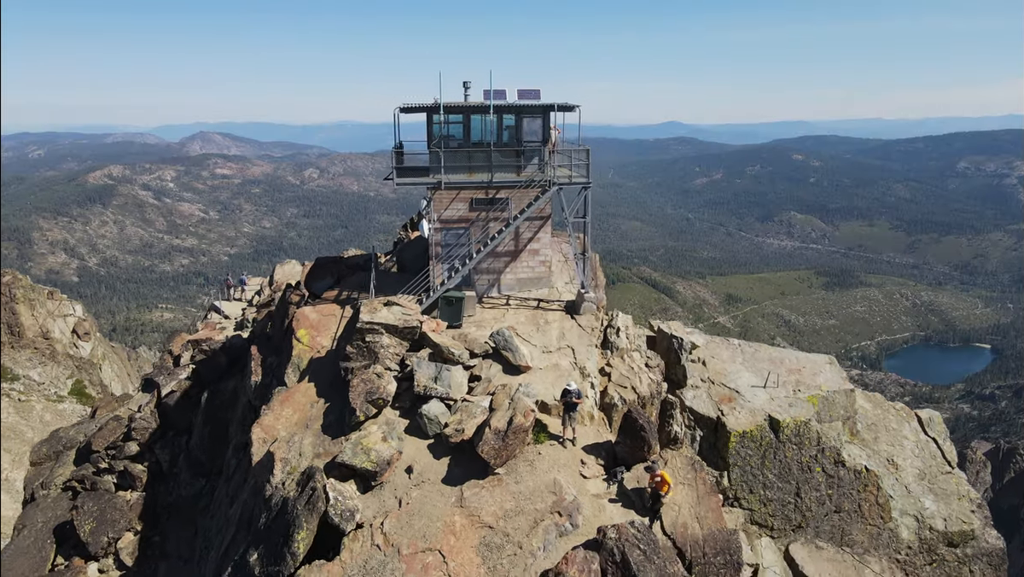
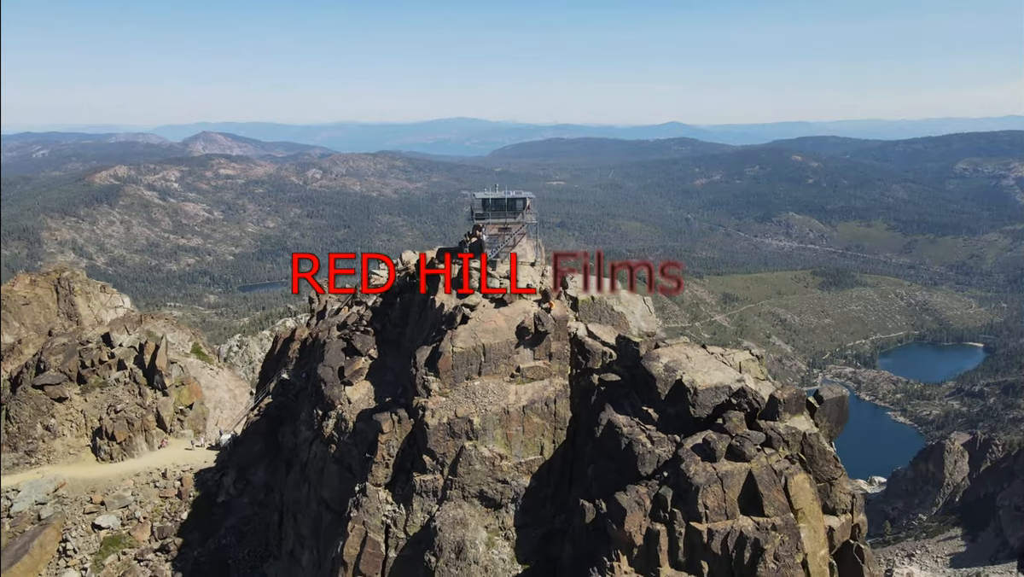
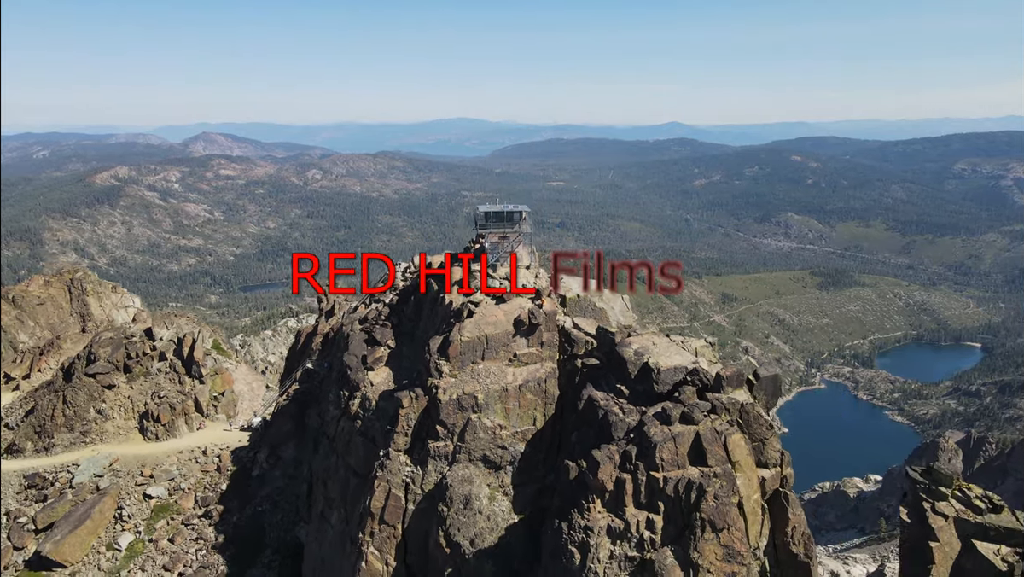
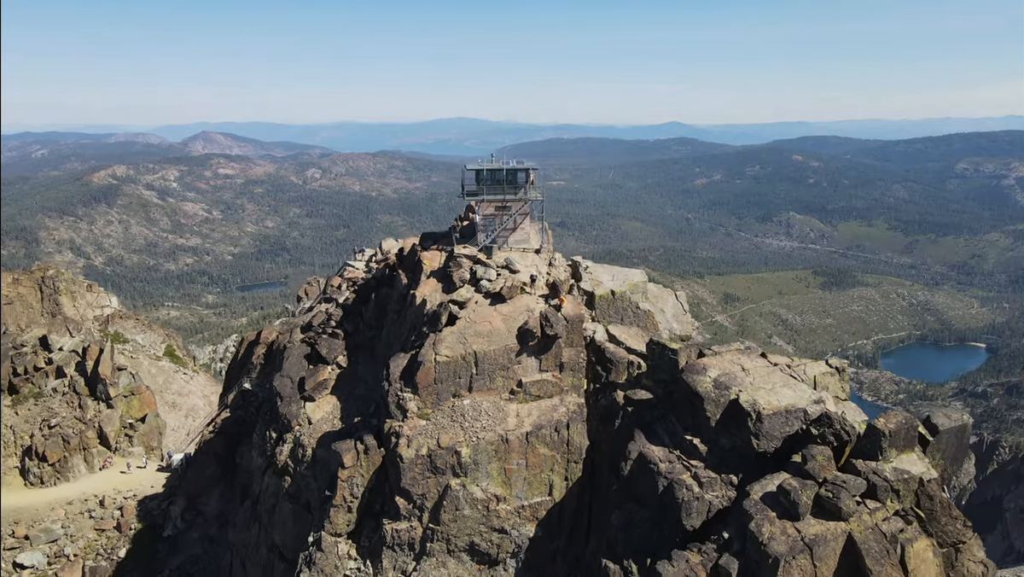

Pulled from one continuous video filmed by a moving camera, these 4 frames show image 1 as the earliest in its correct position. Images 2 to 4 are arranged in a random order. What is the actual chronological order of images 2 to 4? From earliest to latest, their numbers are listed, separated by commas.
4, 2, 3
